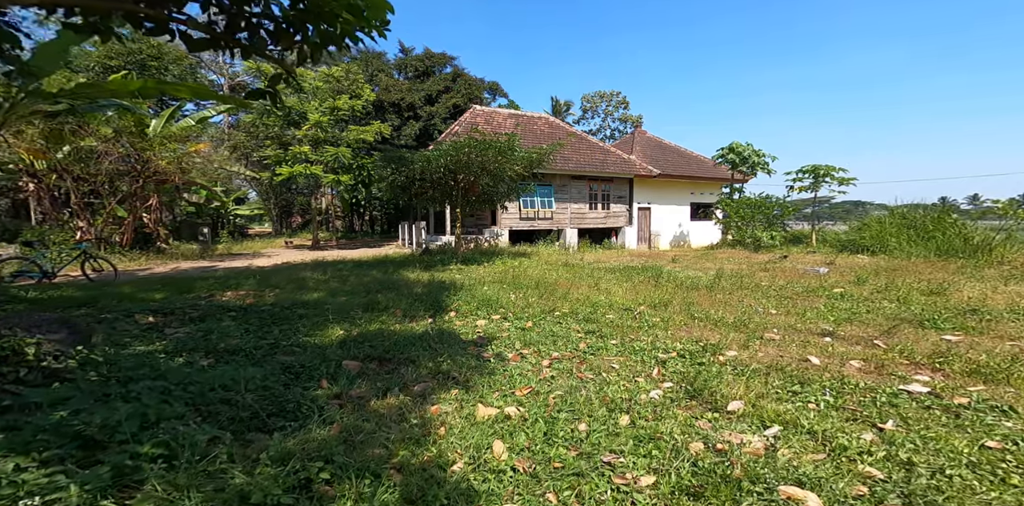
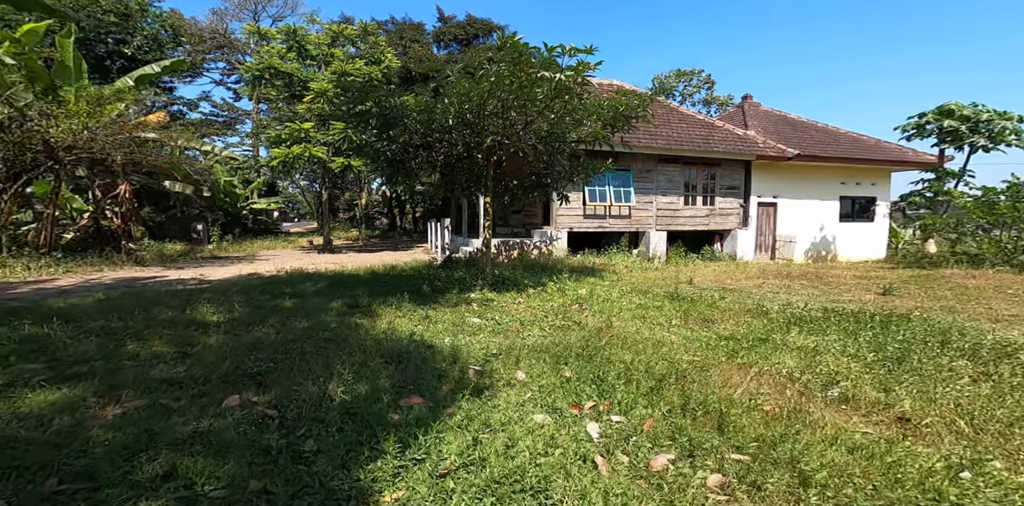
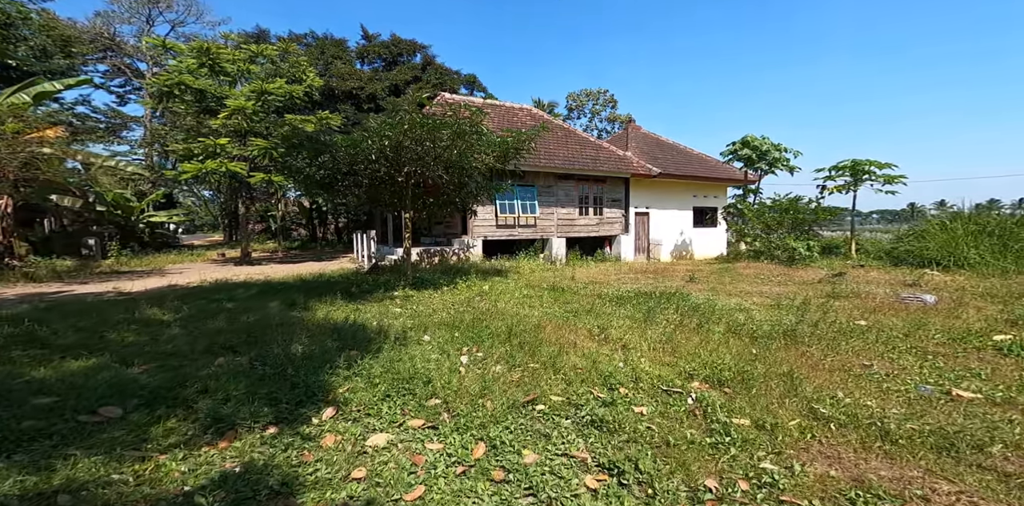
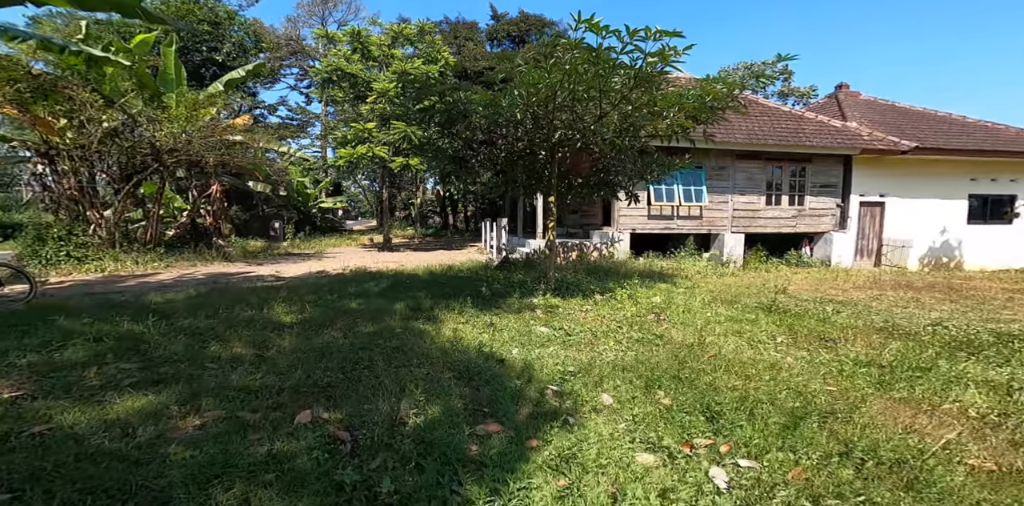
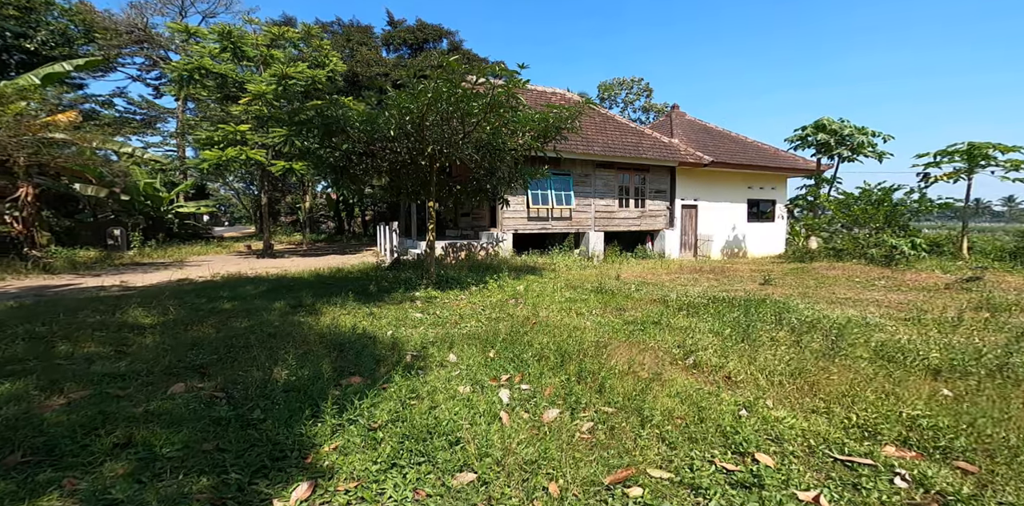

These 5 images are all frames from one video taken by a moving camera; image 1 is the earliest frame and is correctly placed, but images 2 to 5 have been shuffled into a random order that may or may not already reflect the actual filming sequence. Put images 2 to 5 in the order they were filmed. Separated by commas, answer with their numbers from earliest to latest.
3, 5, 2, 4
